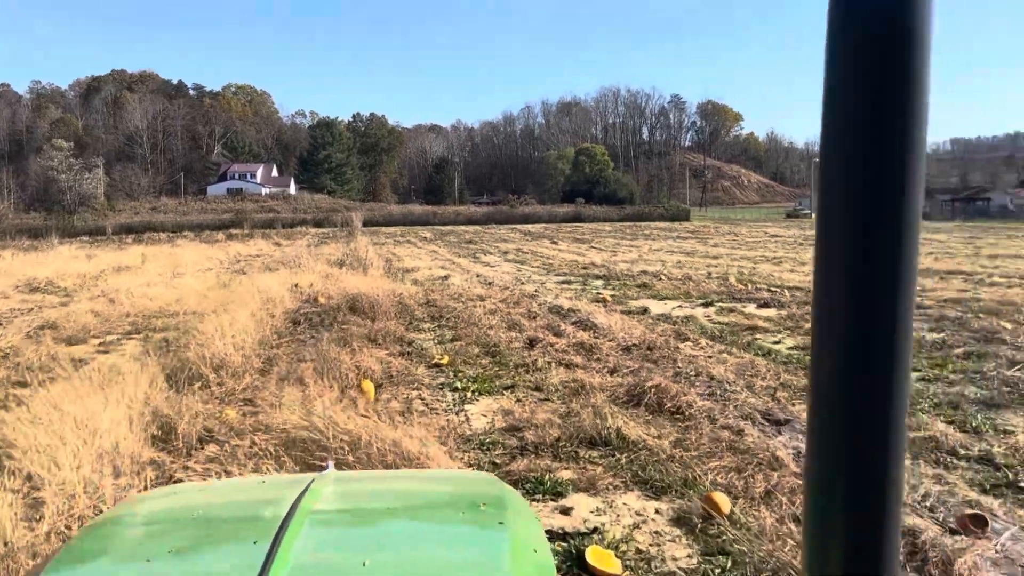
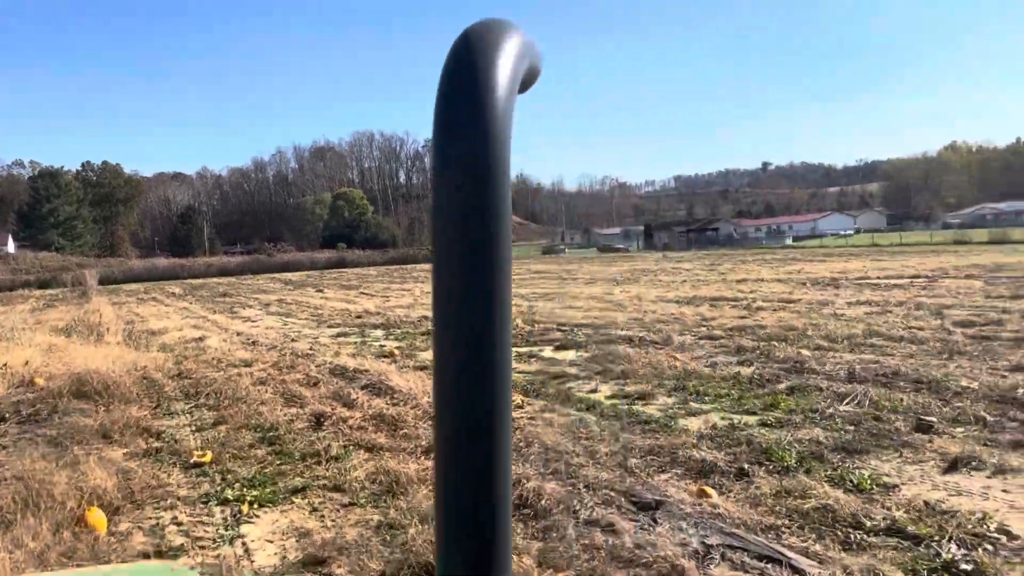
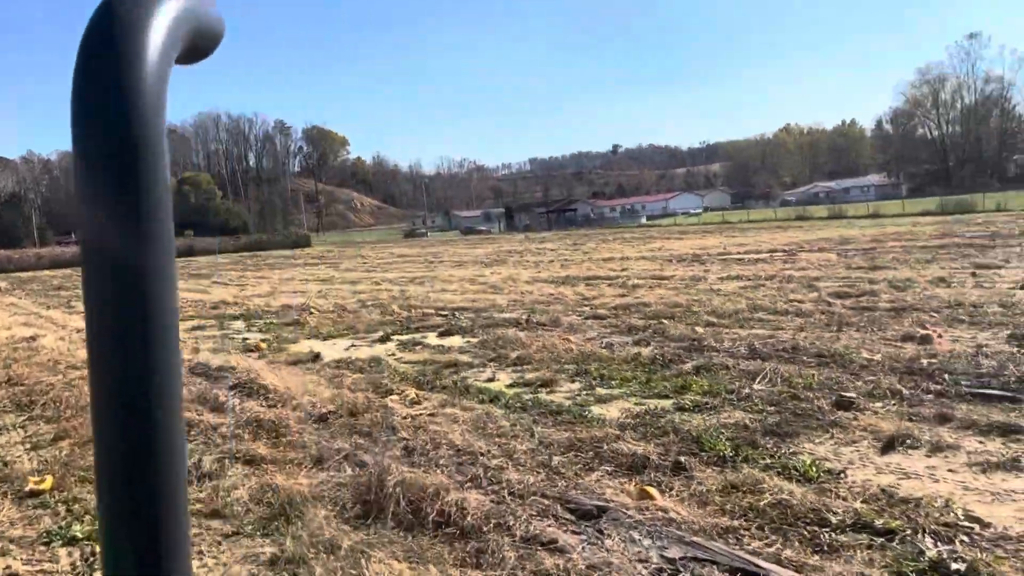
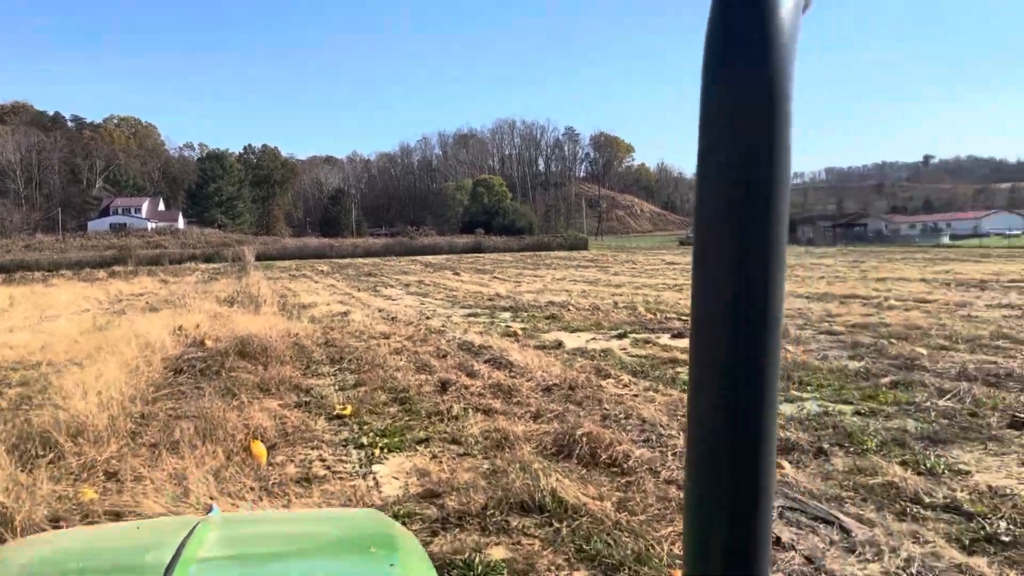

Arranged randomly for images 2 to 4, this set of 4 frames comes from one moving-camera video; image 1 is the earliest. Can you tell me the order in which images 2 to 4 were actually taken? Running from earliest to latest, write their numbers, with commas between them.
4, 2, 3
